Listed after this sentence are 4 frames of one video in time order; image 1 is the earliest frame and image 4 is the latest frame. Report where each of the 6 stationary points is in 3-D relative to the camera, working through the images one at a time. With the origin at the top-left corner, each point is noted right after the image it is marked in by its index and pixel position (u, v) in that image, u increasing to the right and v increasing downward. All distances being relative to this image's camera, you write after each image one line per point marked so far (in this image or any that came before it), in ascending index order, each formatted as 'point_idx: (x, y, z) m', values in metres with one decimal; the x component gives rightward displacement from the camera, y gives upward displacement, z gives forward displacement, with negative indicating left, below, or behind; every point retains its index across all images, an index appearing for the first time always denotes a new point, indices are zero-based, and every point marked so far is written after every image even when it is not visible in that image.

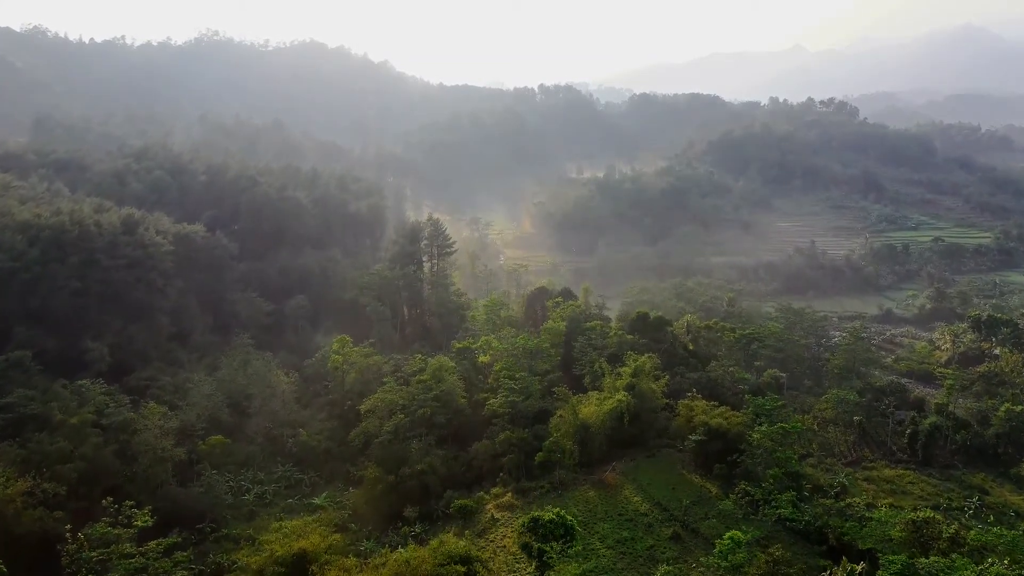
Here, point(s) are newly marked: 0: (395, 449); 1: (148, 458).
0: (-4.2, -5.7, +19.8) m
1: (-12.5, -5.8, +19.0) m
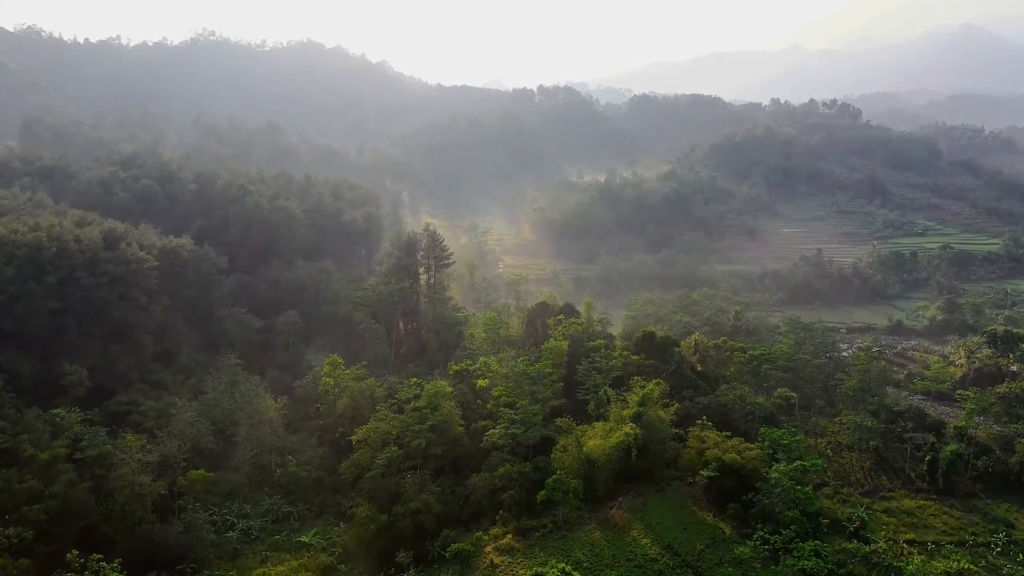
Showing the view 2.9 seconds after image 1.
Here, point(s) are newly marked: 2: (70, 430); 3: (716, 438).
0: (-4.2, -6.6, +18.6) m
1: (-12.5, -6.7, +17.9) m
2: (-15.4, -5.0, +19.3) m
3: (+7.1, -5.2, +19.2) m
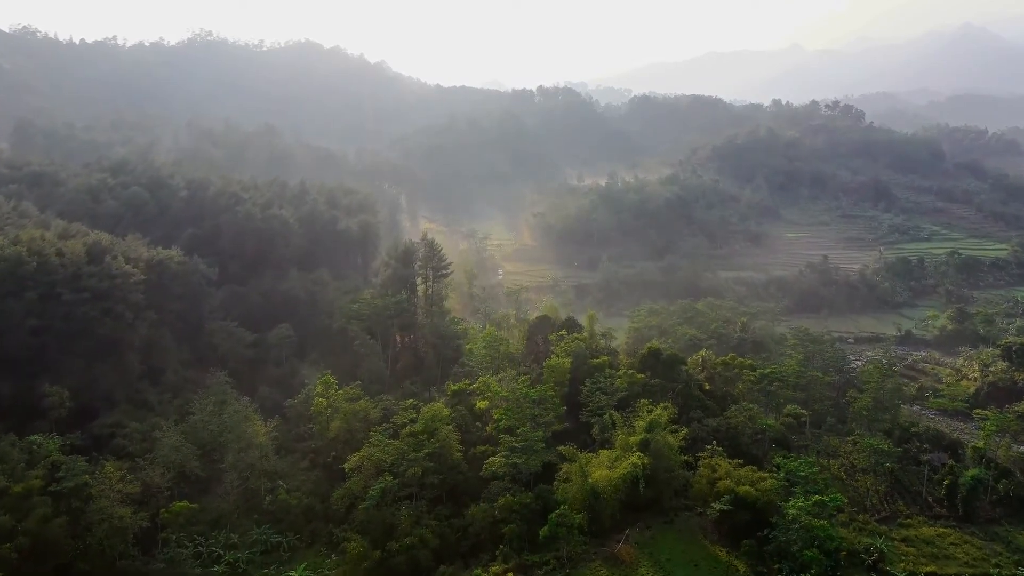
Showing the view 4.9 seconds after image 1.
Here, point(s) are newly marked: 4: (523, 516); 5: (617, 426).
0: (-4.1, -7.2, +17.6) m
1: (-12.5, -7.4, +16.9) m
2: (-15.4, -5.7, +18.3) m
3: (+7.1, -5.9, +18.2) m
4: (+0.4, -7.1, +17.4) m
5: (+3.8, -4.9, +19.9) m
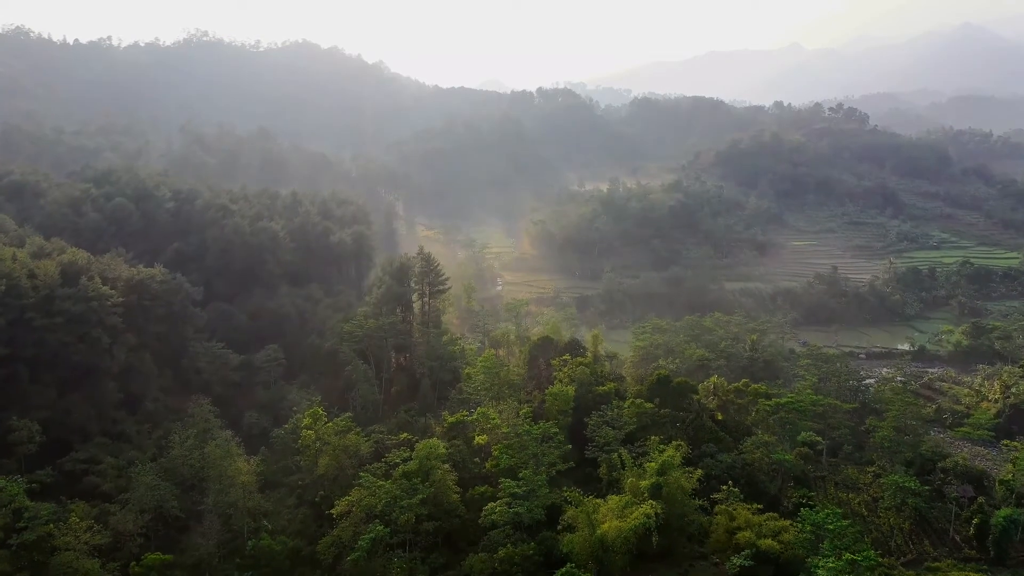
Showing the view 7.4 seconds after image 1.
0: (-4.1, -8.2, +16.2) m
1: (-12.4, -8.3, +15.5) m
2: (-15.3, -6.6, +16.9) m
3: (+7.1, -6.8, +16.9) m
4: (+0.4, -8.1, +16.0) m
5: (+3.8, -5.9, +18.6) m
